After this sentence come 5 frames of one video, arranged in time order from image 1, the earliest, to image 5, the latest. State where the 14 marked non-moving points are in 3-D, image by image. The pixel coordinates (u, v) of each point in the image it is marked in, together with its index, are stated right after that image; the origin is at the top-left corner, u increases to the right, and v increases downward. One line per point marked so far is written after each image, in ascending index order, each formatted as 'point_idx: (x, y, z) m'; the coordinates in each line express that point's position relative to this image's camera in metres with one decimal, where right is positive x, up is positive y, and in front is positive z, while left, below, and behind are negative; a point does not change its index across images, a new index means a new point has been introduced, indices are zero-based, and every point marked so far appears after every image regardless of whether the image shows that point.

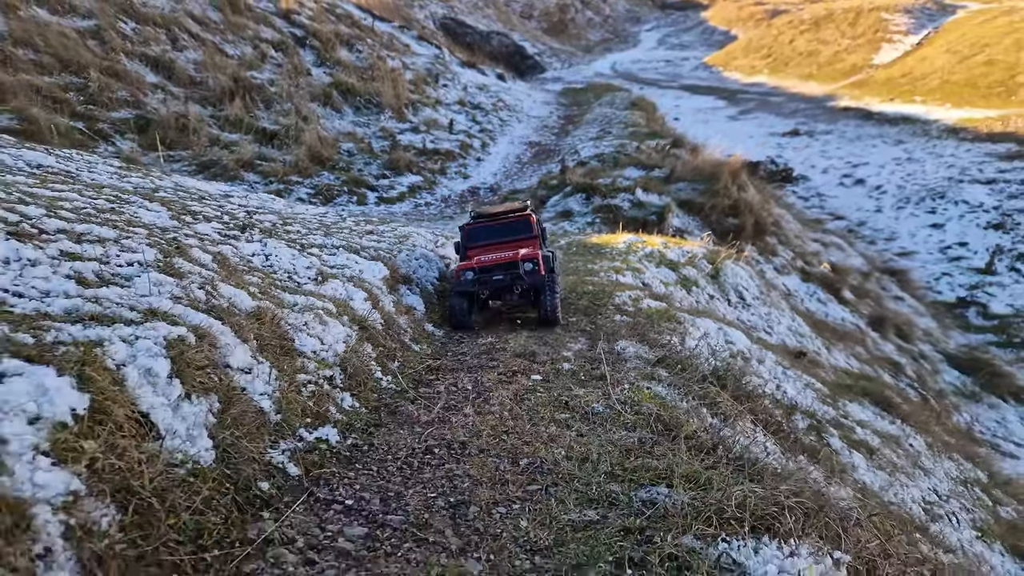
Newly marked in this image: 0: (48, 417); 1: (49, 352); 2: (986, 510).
0: (-1.5, -0.4, +2.5) m
1: (-1.7, -0.2, +2.9) m
2: (+5.7, -2.7, +8.8) m
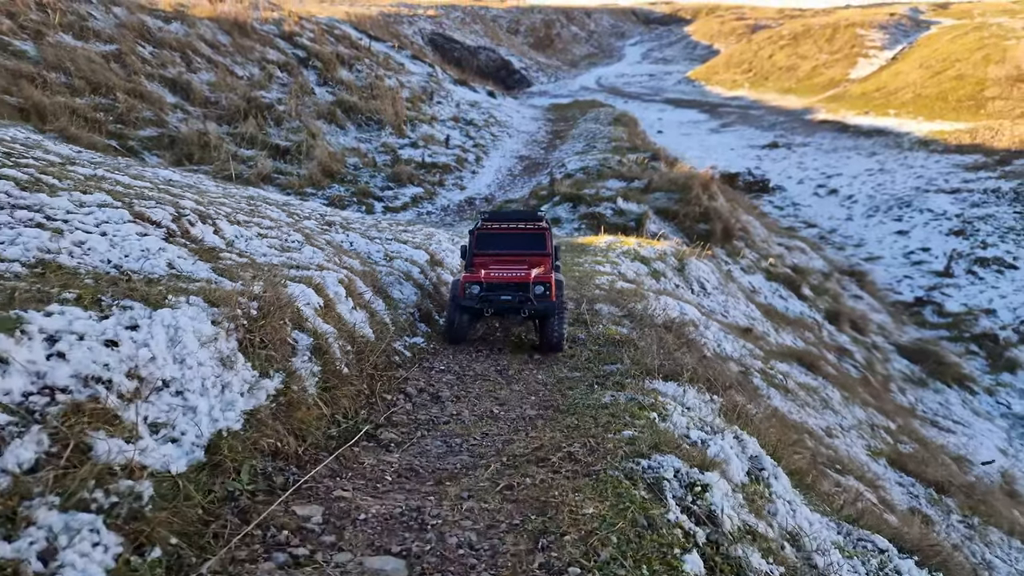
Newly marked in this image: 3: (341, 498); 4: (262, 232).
0: (-1.3, -0.1, +5.1) m
1: (-1.5, +0.1, +5.4) m
2: (+5.8, -2.4, +11.4) m
3: (-0.7, -0.9, +3.2) m
4: (-2.2, +0.5, +6.5) m
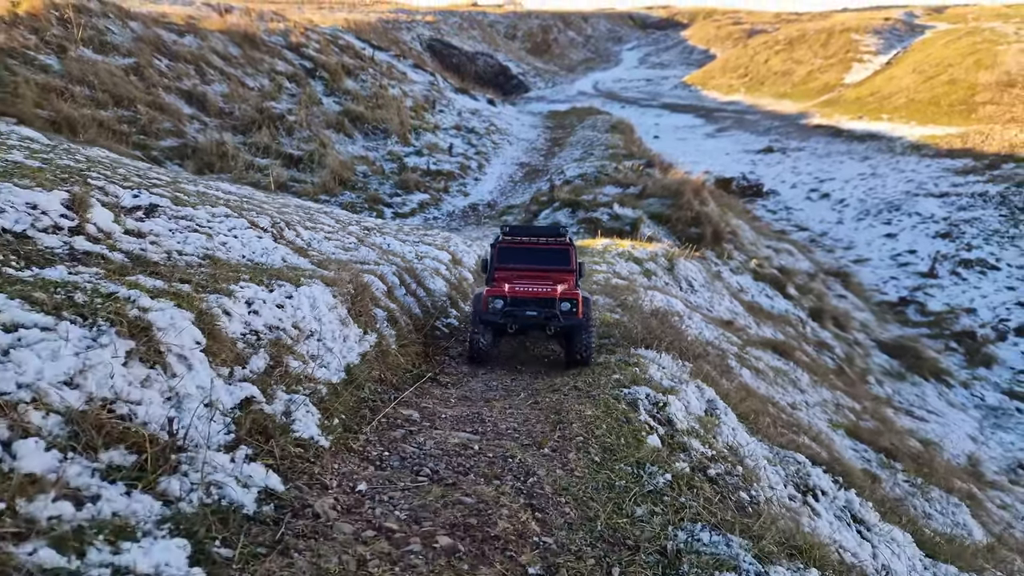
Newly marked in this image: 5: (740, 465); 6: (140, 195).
0: (-1.2, 0.0, +6.7) m
1: (-1.4, +0.2, +7.1) m
2: (+5.9, -2.4, +13.1) m
3: (-0.5, -0.8, +4.8) m
4: (-2.0, +0.6, +8.2) m
5: (+1.5, -1.2, +5.0) m
6: (-2.9, +0.7, +5.8) m
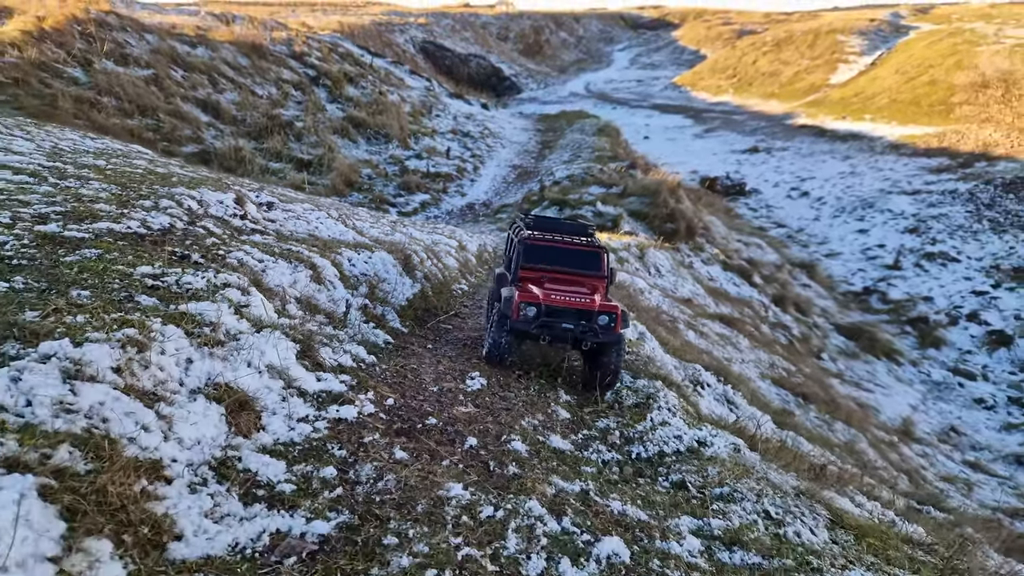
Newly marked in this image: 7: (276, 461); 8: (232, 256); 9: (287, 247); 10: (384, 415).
0: (-1.2, +0.4, +9.8) m
1: (-1.5, +0.5, +10.1) m
2: (+5.8, -1.9, +16.2) m
3: (-0.6, -0.4, +7.9) m
4: (-2.1, +1.0, +11.2) m
5: (+1.5, -0.8, +8.1) m
6: (-3.0, +1.1, +8.8) m
7: (-1.1, -0.8, +3.5) m
8: (-2.1, +0.2, +5.6) m
9: (-2.1, +0.4, +6.8) m
10: (-0.8, -0.7, +4.5) m
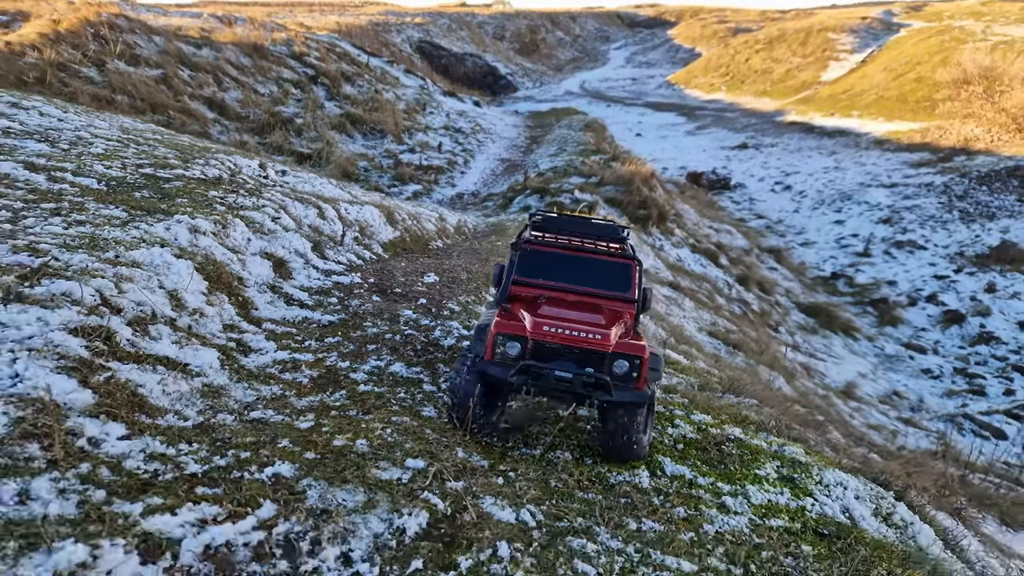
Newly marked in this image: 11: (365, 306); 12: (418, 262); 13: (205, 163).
0: (-1.9, +1.2, +12.3) m
1: (-2.1, +1.3, +12.6) m
2: (+5.2, -1.1, +18.7) m
3: (-1.2, +0.4, +10.4) m
4: (-2.7, +1.7, +13.8) m
5: (+0.9, 0.0, +10.6) m
6: (-3.6, +1.9, +11.4) m
7: (-1.7, 0.0, +6.1) m
8: (-2.7, +1.0, +8.2) m
9: (-2.7, +1.2, +9.3) m
10: (-1.4, 0.0, +7.0) m
11: (-1.2, -0.2, +6.2) m
12: (-1.2, +0.3, +9.5) m
13: (-3.6, +1.5, +8.8) m
